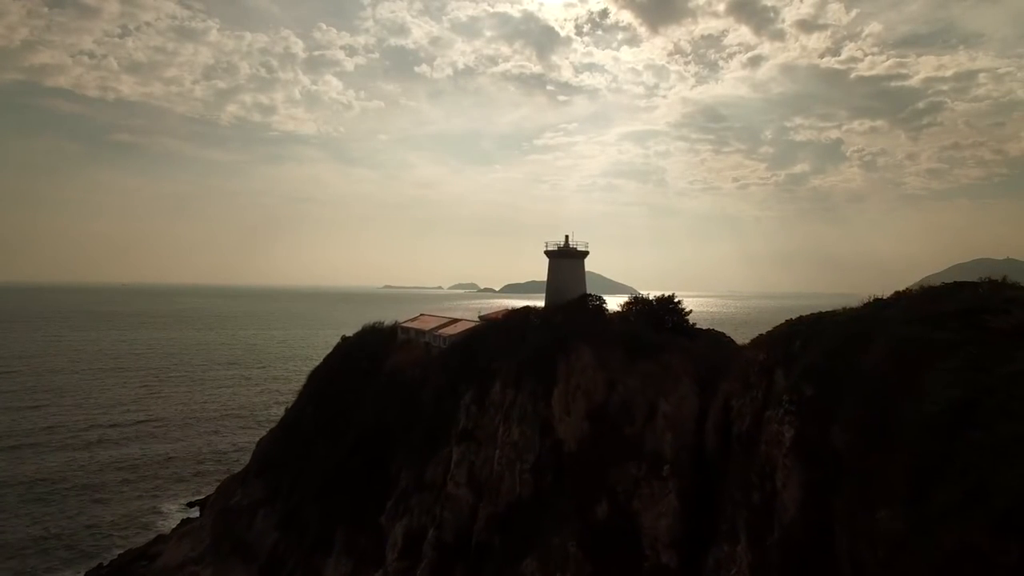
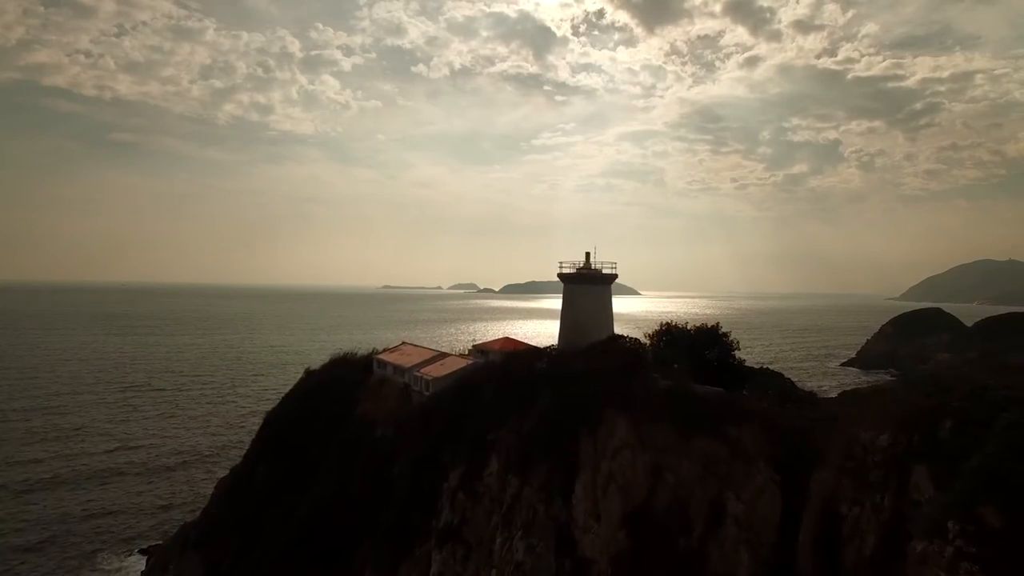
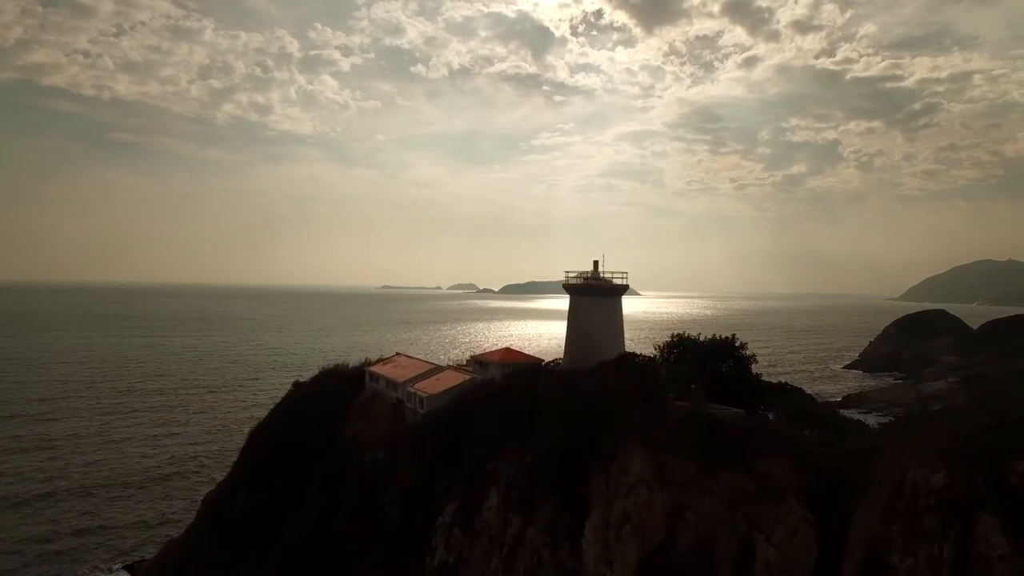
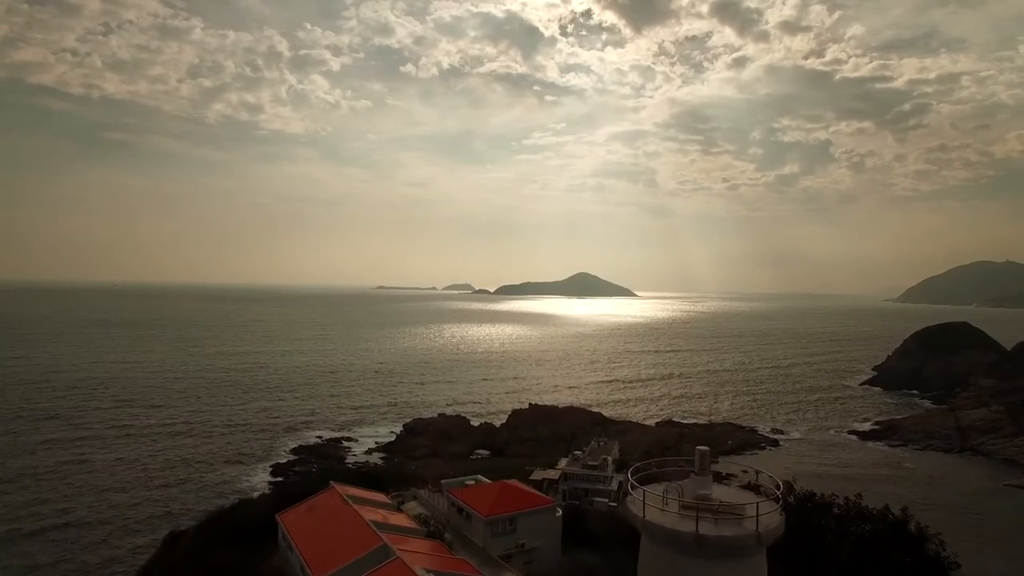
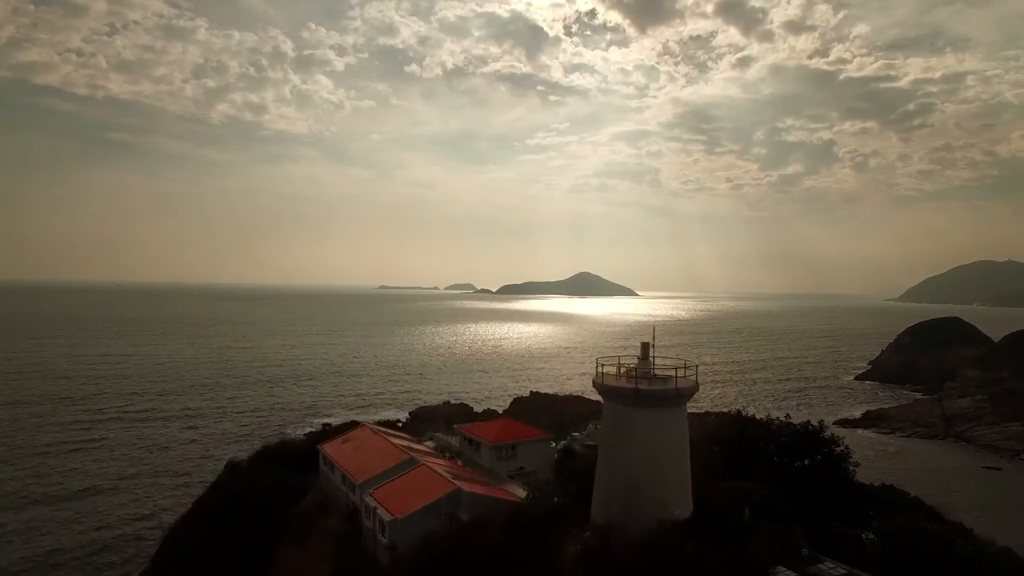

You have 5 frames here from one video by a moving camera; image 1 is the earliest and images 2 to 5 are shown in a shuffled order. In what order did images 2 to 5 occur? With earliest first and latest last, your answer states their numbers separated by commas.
2, 3, 5, 4
